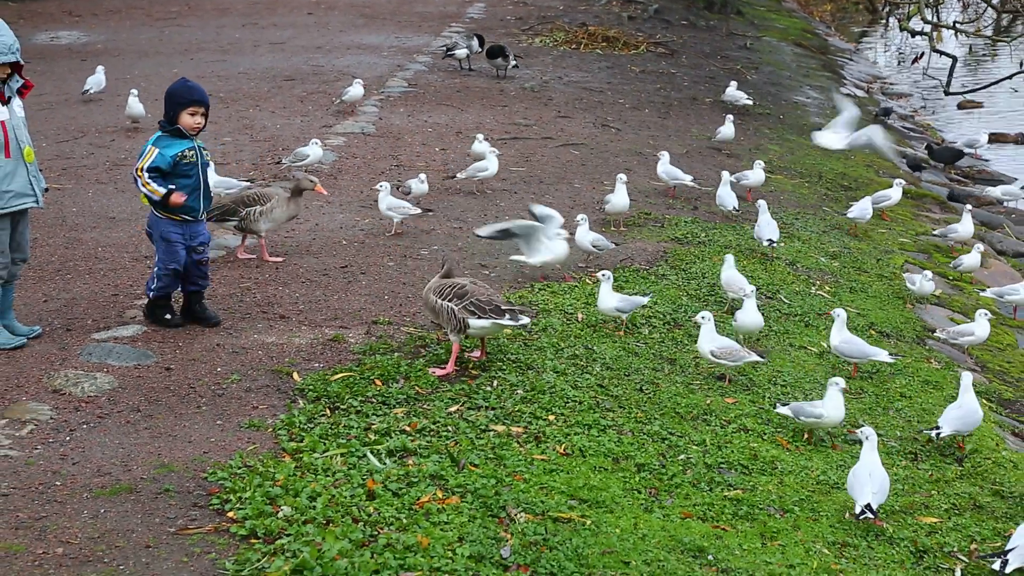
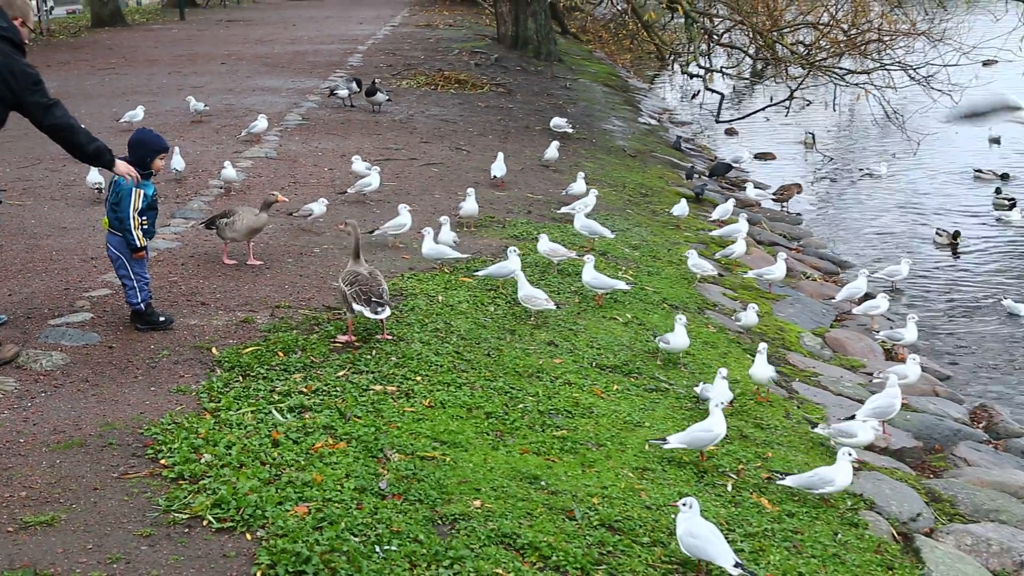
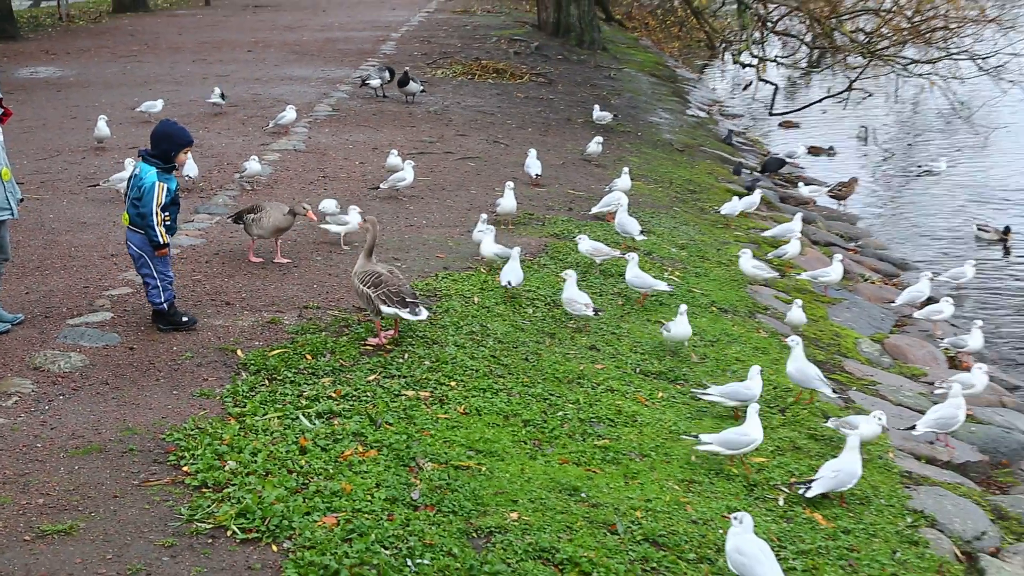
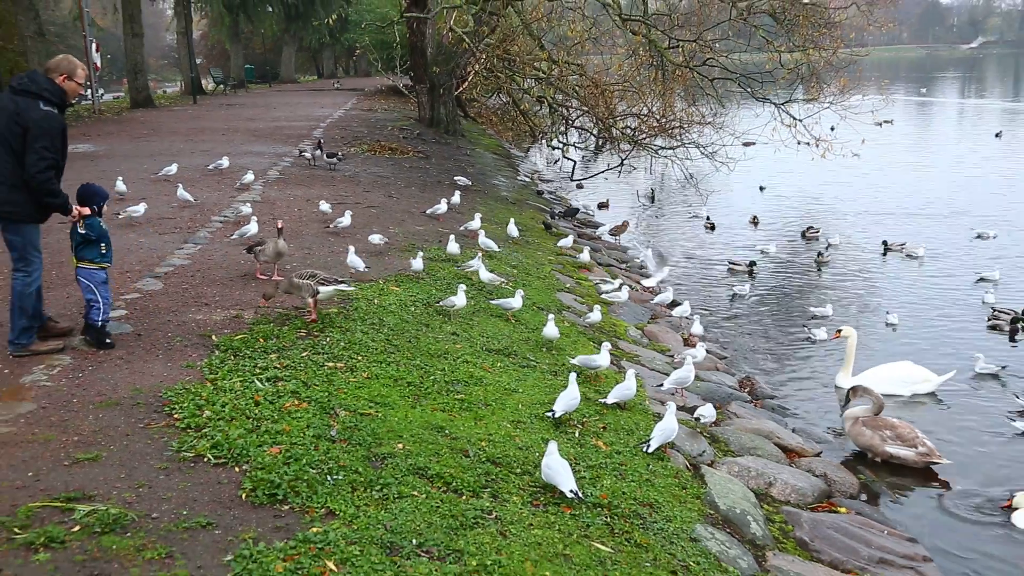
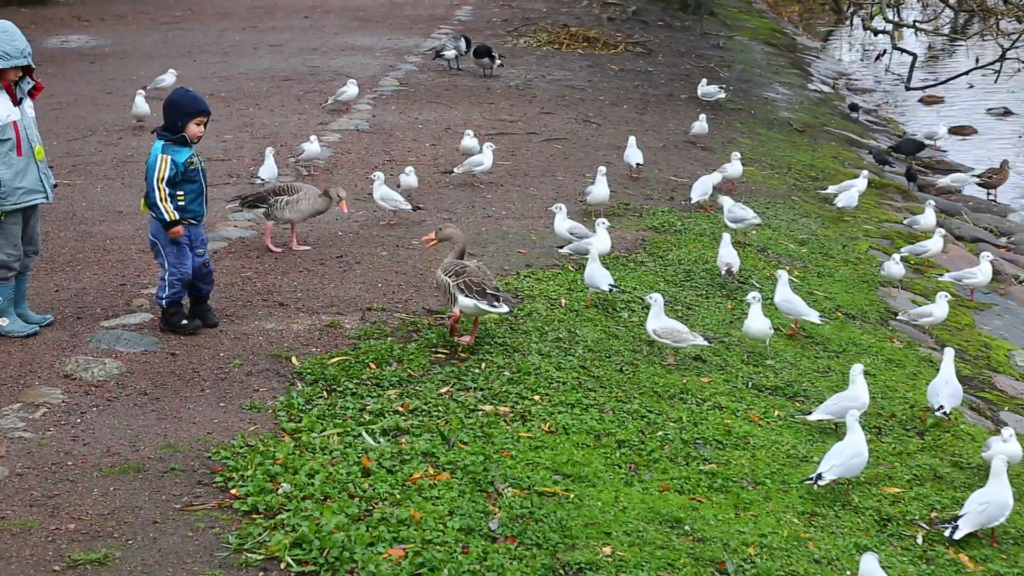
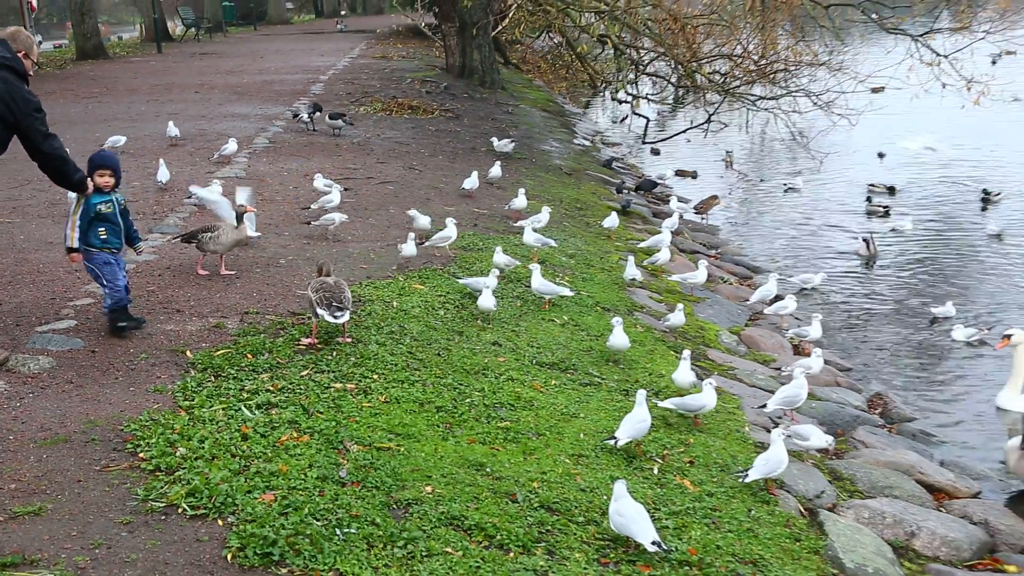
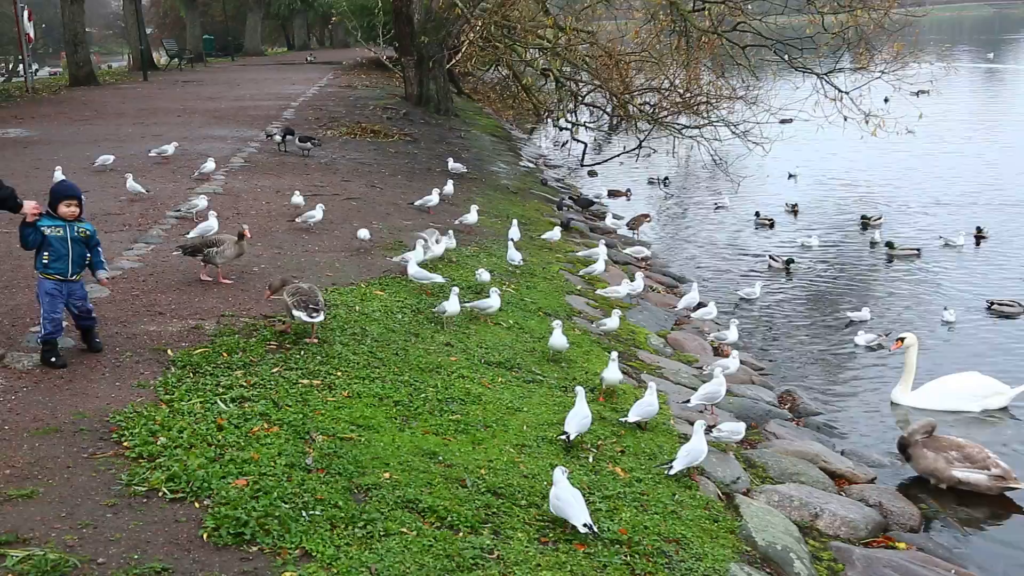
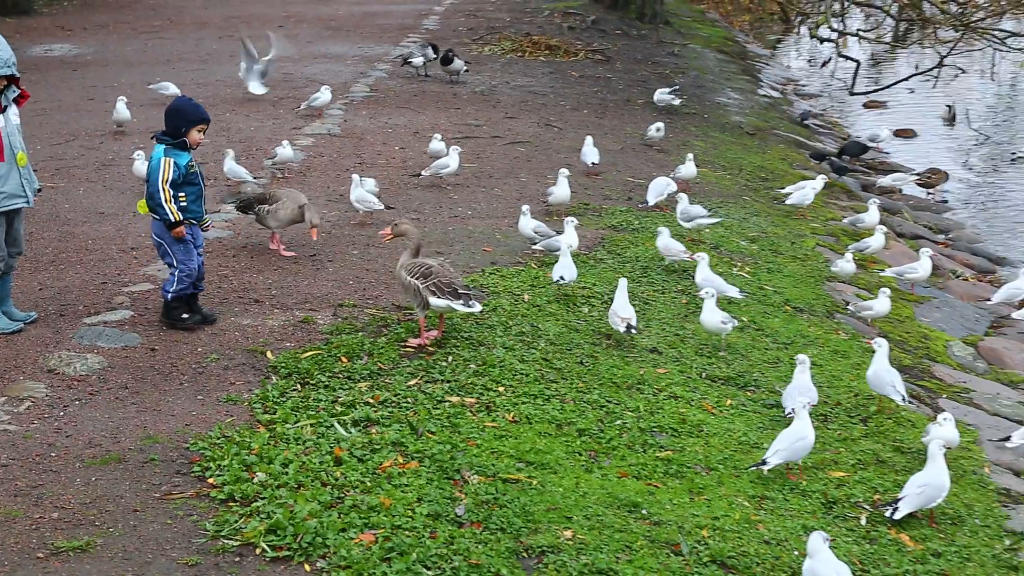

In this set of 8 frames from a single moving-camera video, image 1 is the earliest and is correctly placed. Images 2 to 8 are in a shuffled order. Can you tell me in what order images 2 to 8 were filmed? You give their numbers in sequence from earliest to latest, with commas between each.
5, 8, 3, 2, 6, 7, 4
